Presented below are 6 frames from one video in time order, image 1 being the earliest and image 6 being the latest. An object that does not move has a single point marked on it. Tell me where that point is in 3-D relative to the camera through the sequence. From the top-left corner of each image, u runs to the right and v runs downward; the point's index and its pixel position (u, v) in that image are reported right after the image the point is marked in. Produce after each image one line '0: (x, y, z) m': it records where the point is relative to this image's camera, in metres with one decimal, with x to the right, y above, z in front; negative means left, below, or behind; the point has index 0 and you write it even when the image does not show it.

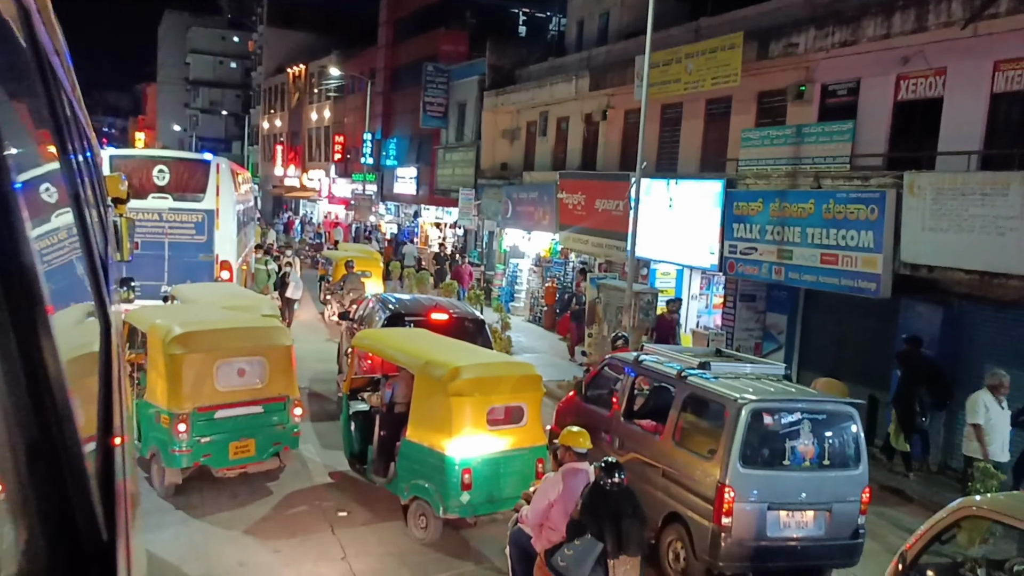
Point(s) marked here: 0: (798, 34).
0: (+4.8, +4.3, +13.7) m
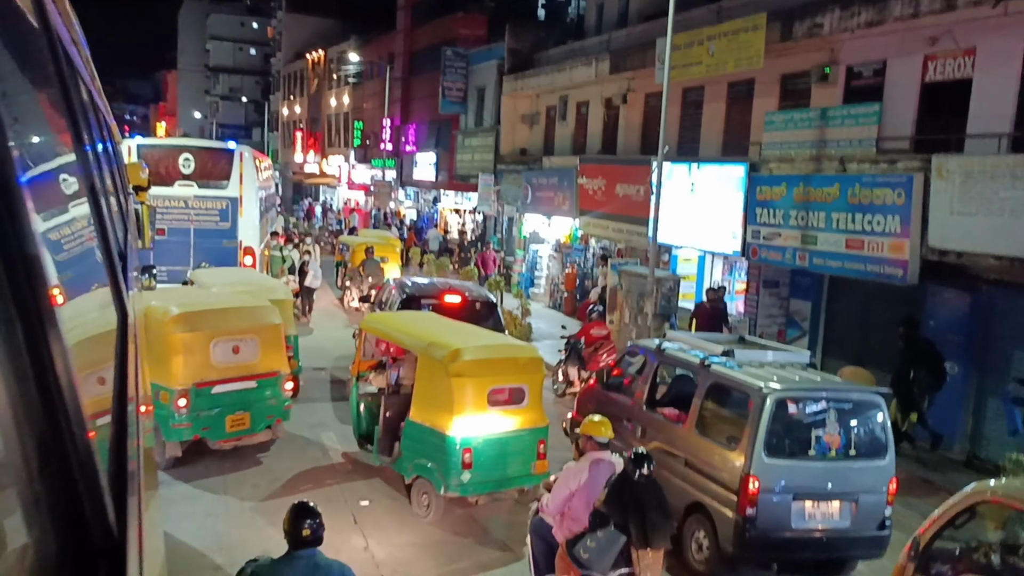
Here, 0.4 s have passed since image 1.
0: (+5.1, +4.5, +13.4) m
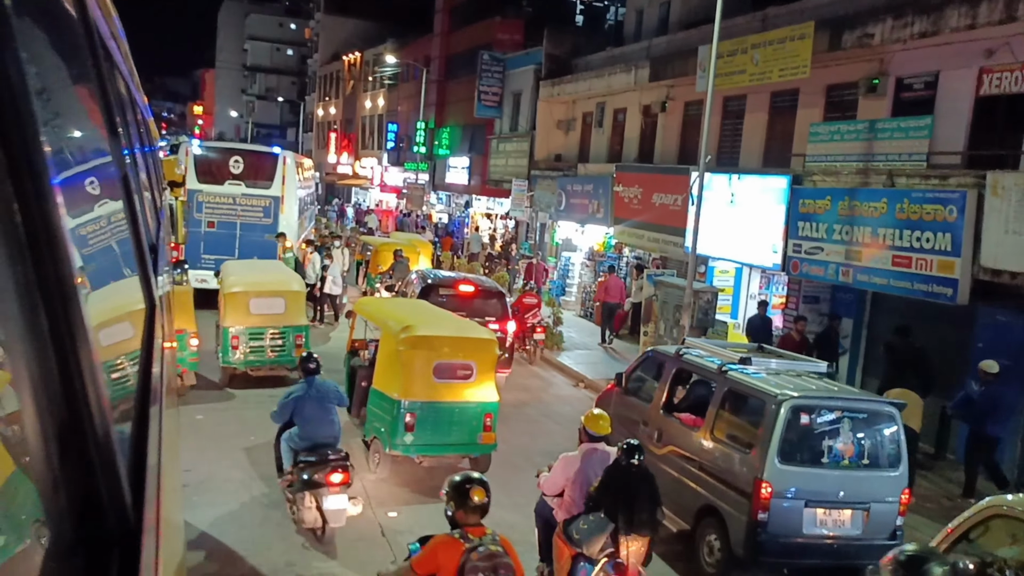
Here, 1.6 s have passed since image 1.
0: (+5.8, +4.2, +13.1) m
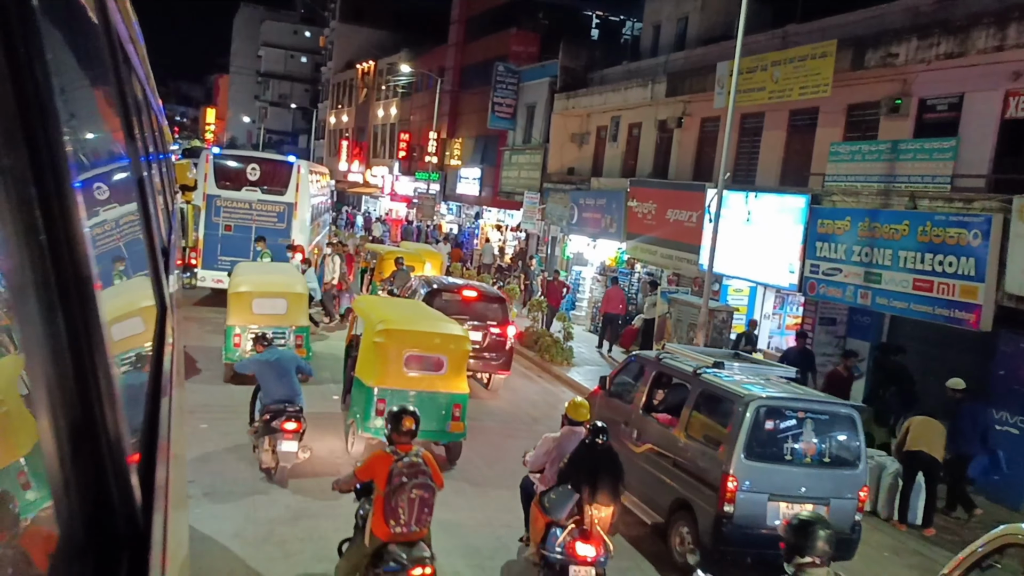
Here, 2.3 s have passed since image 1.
0: (+6.1, +3.9, +12.9) m
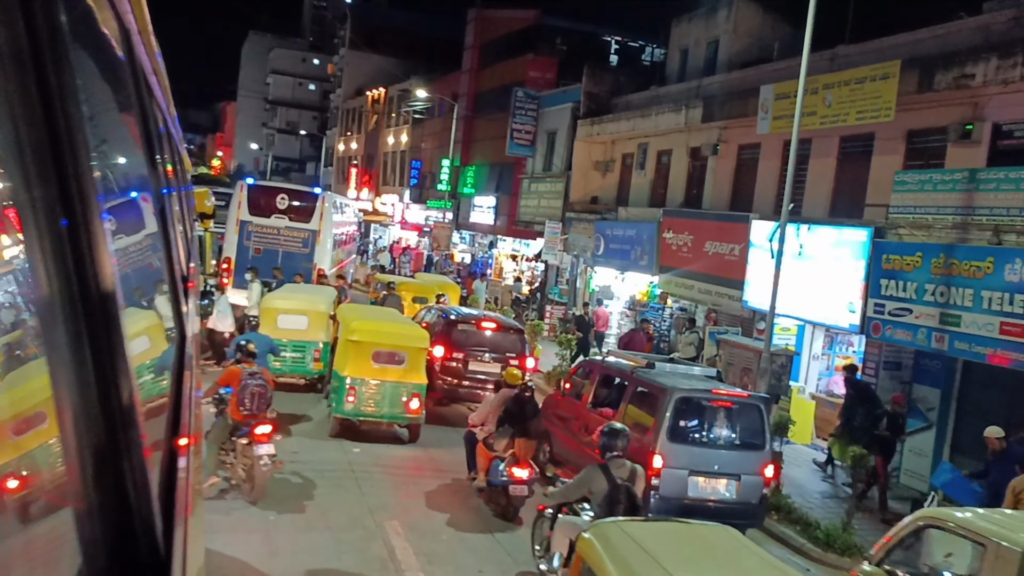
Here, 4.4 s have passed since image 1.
0: (+6.7, +3.3, +11.9) m
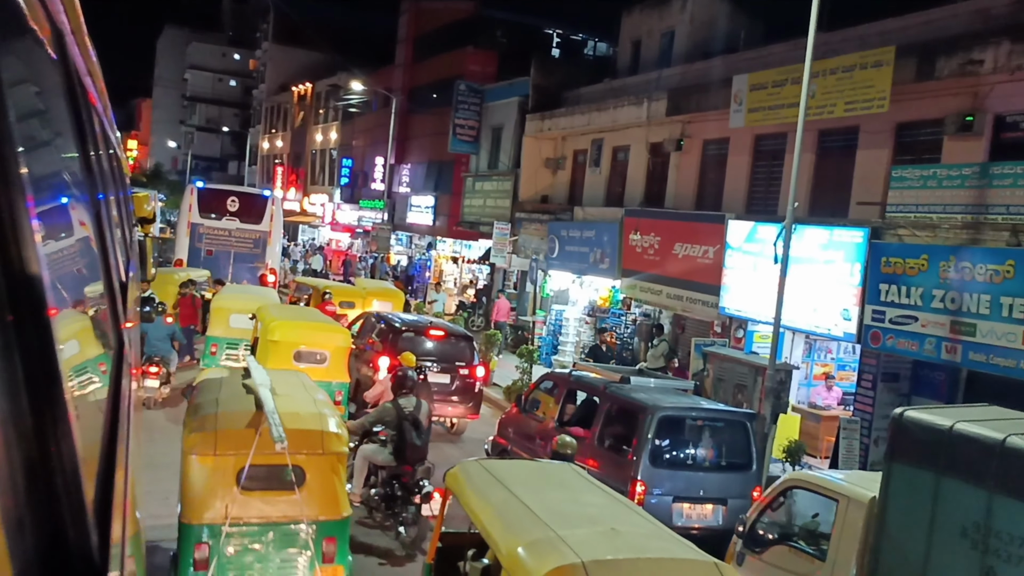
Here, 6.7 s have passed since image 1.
0: (+6.2, +3.2, +10.9) m
